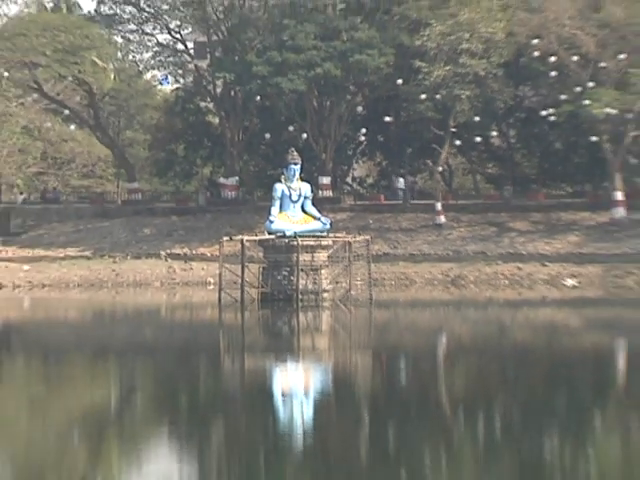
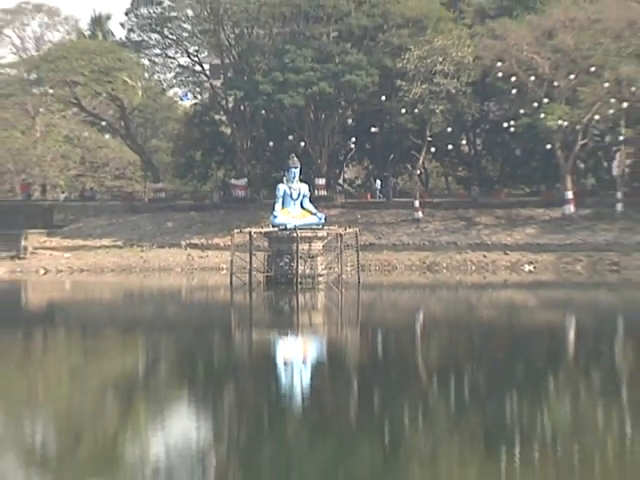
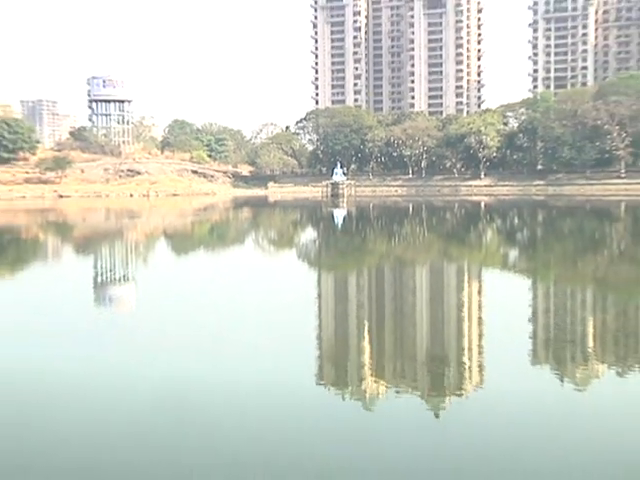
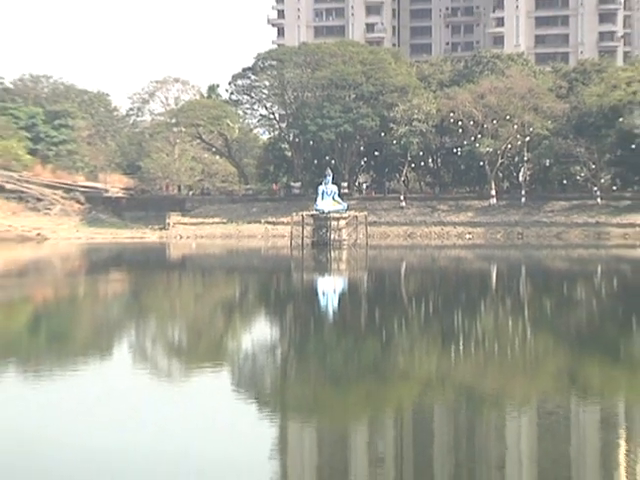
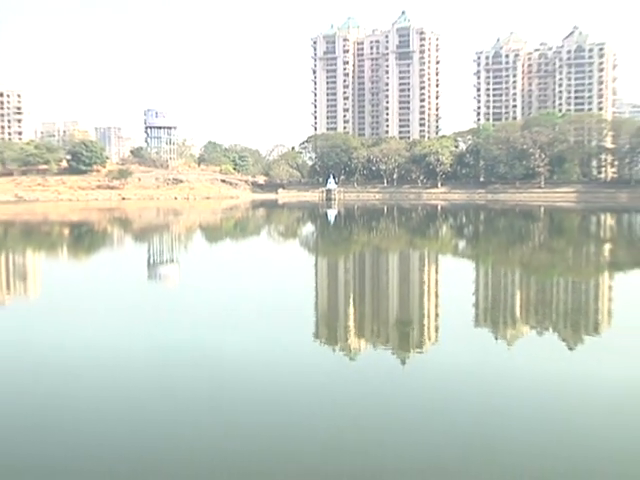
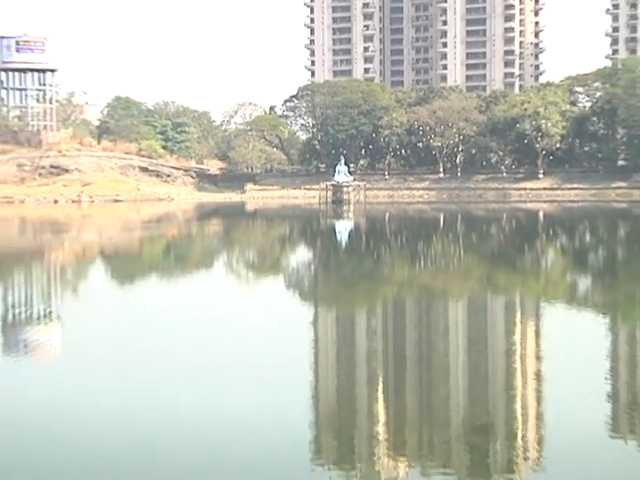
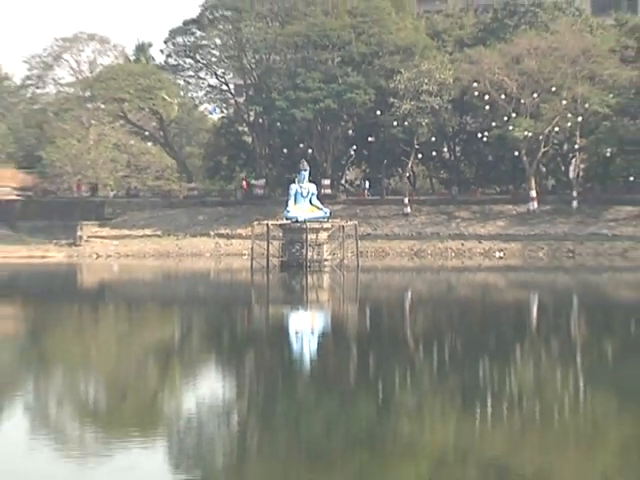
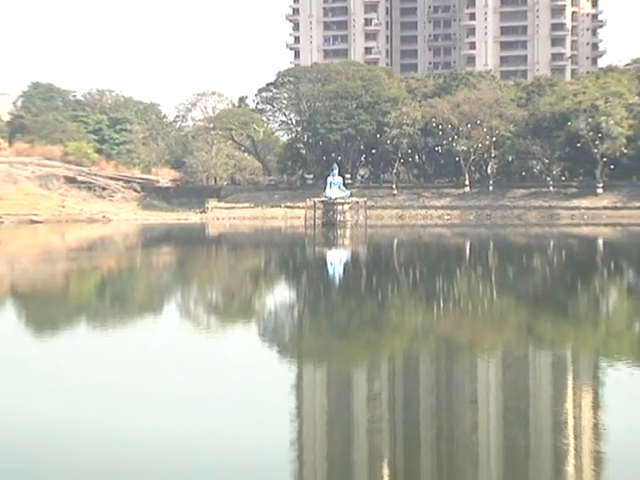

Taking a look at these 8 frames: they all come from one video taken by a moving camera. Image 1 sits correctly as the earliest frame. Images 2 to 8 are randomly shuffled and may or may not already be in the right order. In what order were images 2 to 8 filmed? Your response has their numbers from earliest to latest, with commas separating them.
2, 7, 4, 8, 6, 3, 5
